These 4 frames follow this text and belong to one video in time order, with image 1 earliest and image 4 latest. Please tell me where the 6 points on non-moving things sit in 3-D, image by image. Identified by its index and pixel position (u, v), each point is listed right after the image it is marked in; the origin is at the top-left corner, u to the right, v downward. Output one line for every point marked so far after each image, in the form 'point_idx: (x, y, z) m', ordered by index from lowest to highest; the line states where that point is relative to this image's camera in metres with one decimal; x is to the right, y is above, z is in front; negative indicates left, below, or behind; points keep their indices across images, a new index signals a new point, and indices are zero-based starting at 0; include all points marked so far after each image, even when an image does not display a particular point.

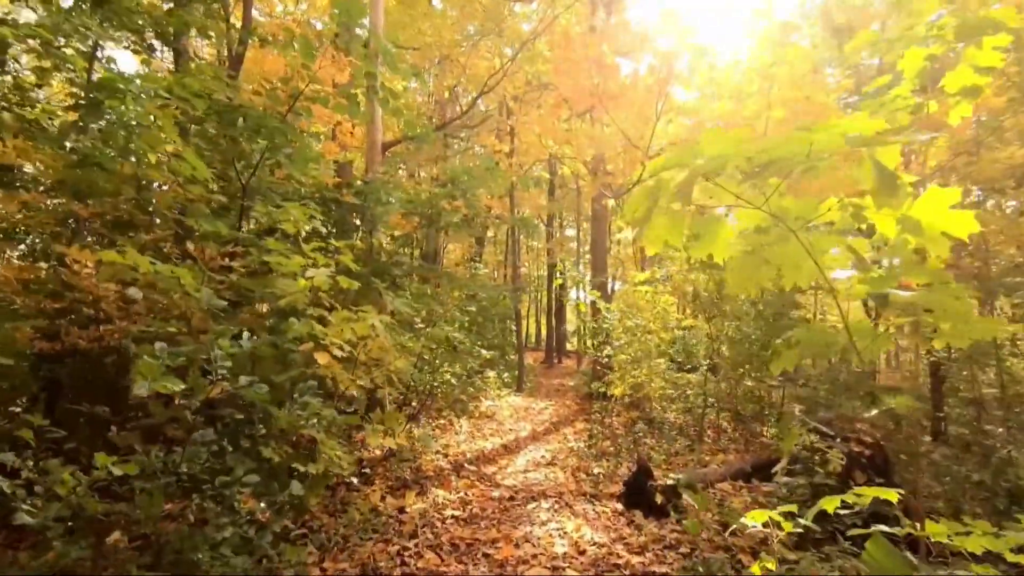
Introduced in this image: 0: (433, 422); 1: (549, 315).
0: (-1.0, -1.7, +6.6) m
1: (+1.3, -1.0, +19.2) m
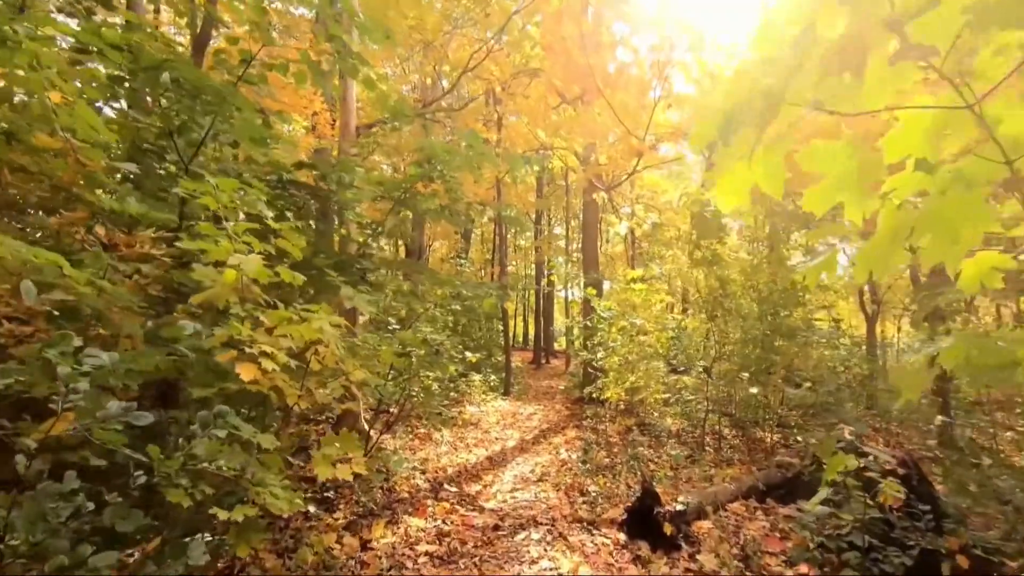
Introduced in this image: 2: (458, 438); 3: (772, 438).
0: (-1.2, -1.7, +6.0) m
1: (+0.9, -1.0, +18.7) m
2: (-0.6, -1.8, +6.5) m
3: (+3.6, -2.1, +7.3) m
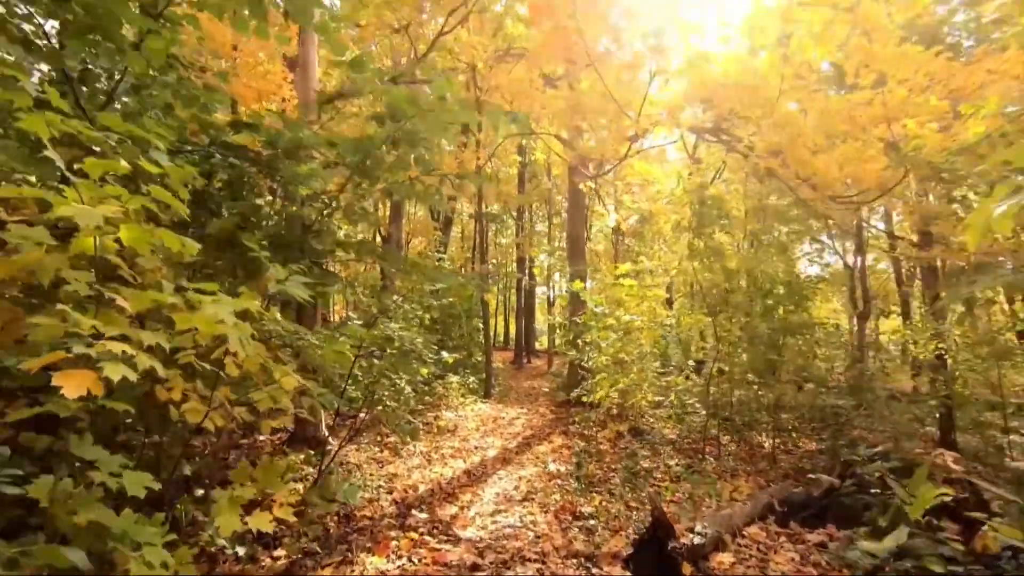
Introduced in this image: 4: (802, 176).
0: (-1.3, -1.6, +5.4) m
1: (+0.2, -0.9, +18.0) m
2: (-0.9, -1.8, +5.8) m
3: (+3.4, -2.0, +6.8) m
4: (+3.3, +1.3, +6.0) m
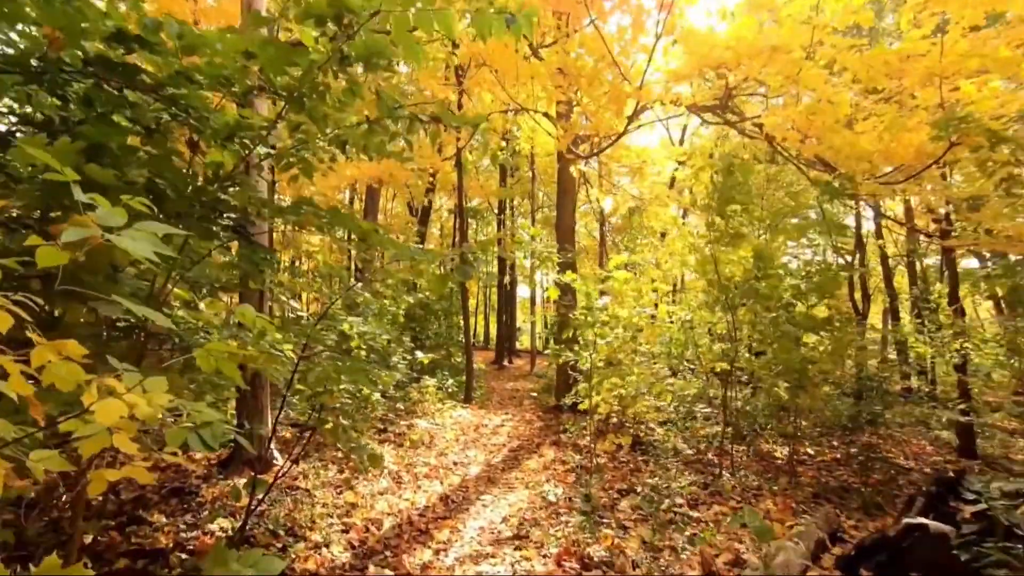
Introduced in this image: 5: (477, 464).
0: (-1.5, -1.5, +4.4) m
1: (-0.4, -0.8, +17.2) m
2: (-1.0, -1.6, +4.9) m
3: (+3.2, -1.9, +6.1) m
4: (+3.2, +1.4, +5.3) m
5: (-0.4, -1.7, +5.3) m
